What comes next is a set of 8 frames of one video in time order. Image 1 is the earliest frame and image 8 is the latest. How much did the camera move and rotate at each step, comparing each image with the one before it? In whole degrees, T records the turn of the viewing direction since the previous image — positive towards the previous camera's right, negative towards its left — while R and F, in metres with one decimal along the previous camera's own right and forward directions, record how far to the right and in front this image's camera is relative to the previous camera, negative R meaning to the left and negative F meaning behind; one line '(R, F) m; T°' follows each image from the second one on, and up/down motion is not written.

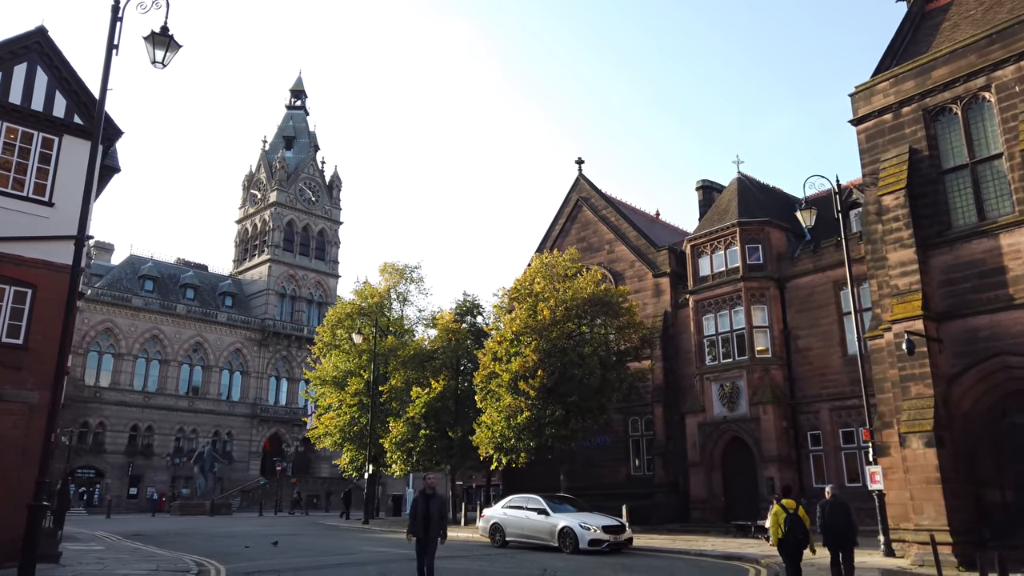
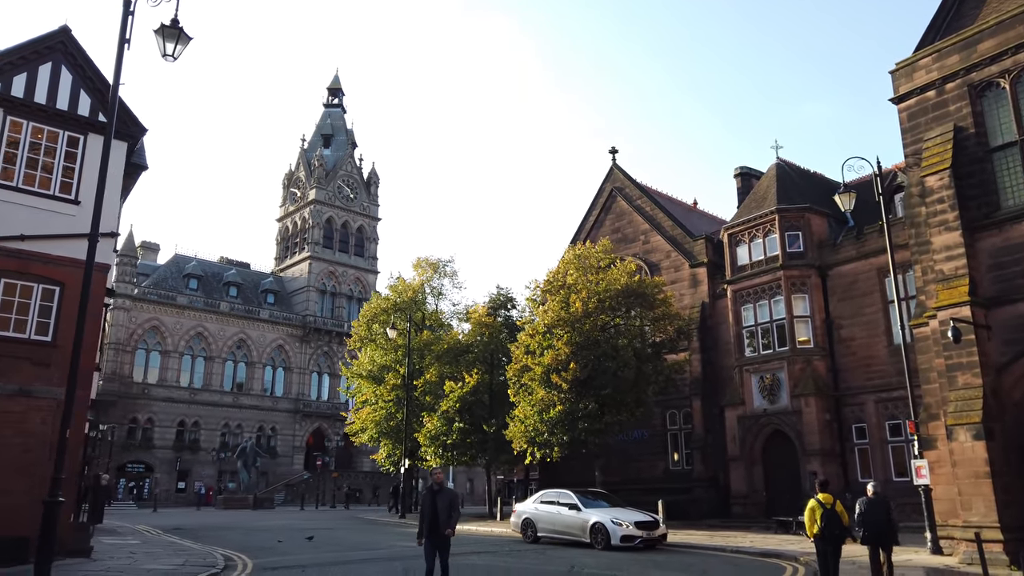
(+0.4, +0.4) m; -3°
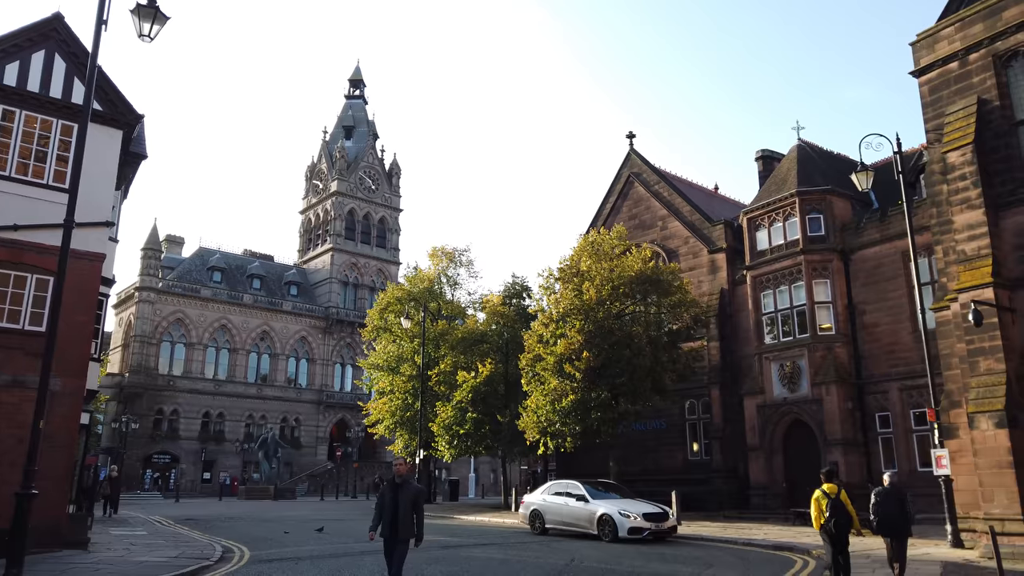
(+0.6, +0.5) m; -2°
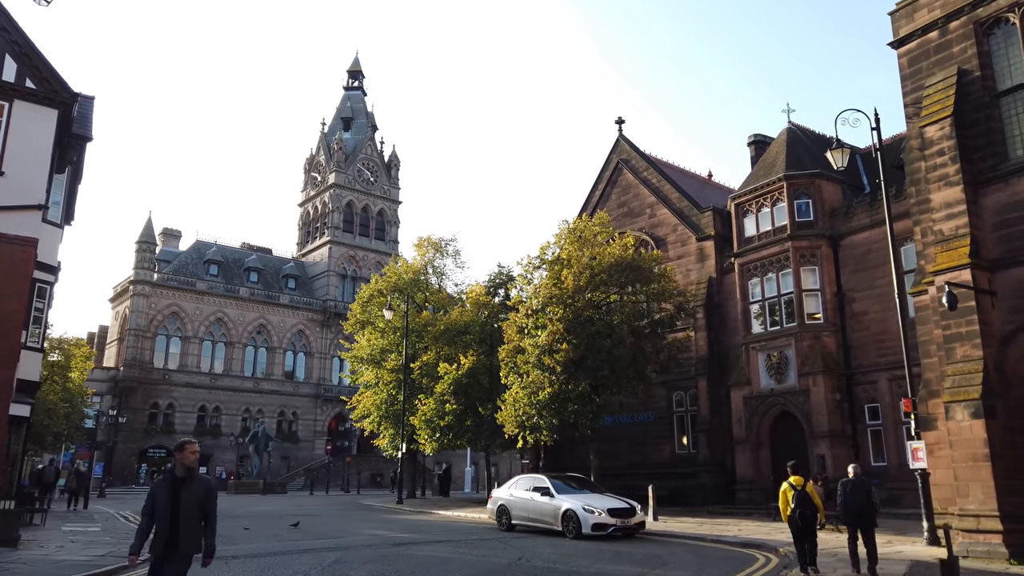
(+1.2, +0.8) m; -1°
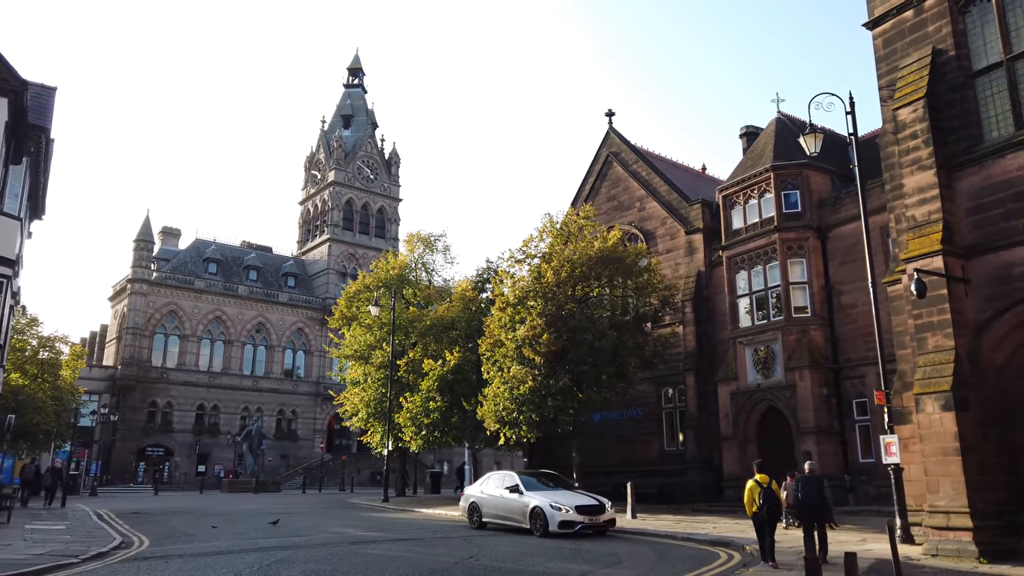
(+1.1, +0.5) m; -1°
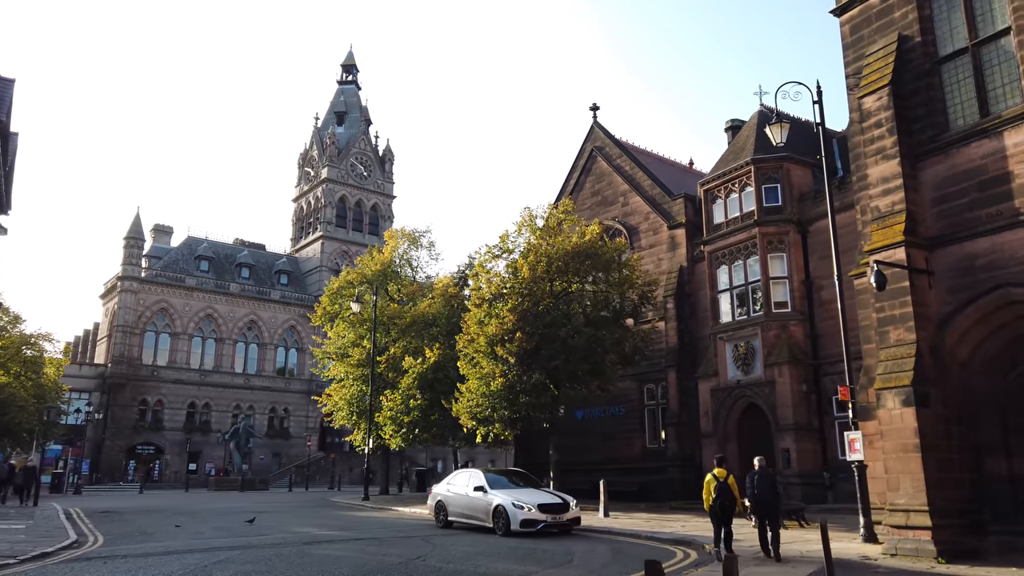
(+0.9, +0.3) m; 0°
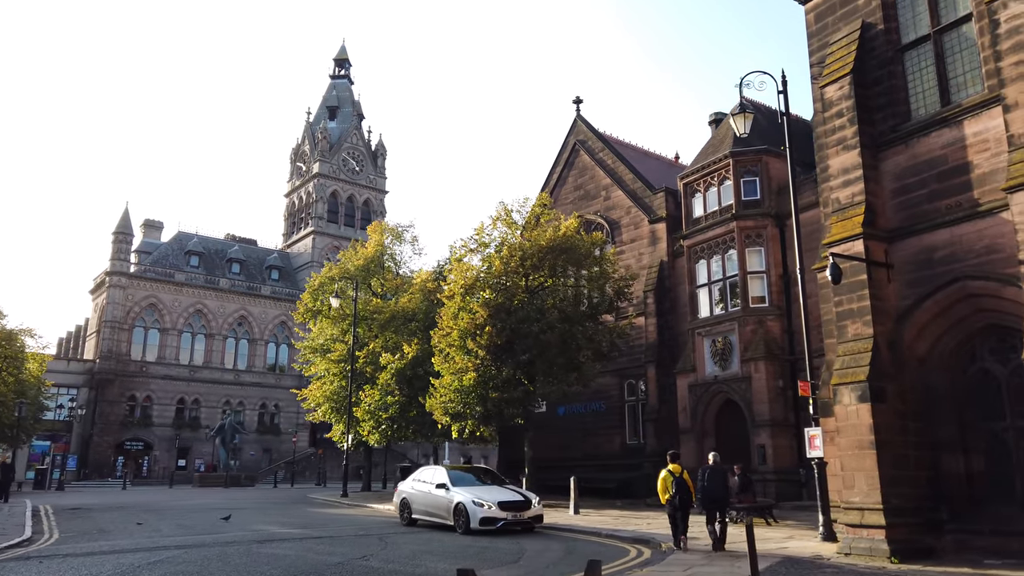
(+0.9, +0.3) m; 0°
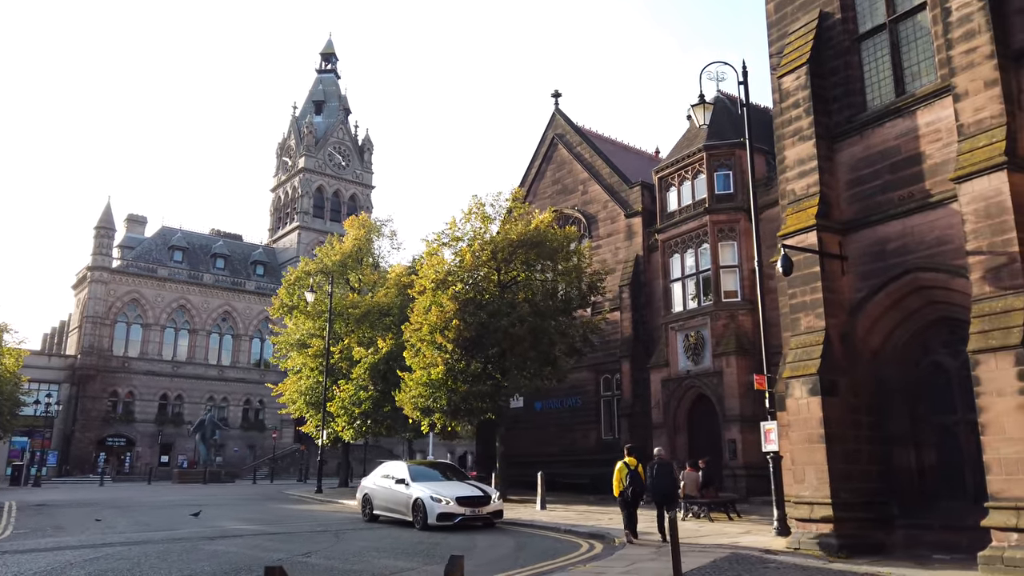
(+0.8, +0.2) m; 0°
